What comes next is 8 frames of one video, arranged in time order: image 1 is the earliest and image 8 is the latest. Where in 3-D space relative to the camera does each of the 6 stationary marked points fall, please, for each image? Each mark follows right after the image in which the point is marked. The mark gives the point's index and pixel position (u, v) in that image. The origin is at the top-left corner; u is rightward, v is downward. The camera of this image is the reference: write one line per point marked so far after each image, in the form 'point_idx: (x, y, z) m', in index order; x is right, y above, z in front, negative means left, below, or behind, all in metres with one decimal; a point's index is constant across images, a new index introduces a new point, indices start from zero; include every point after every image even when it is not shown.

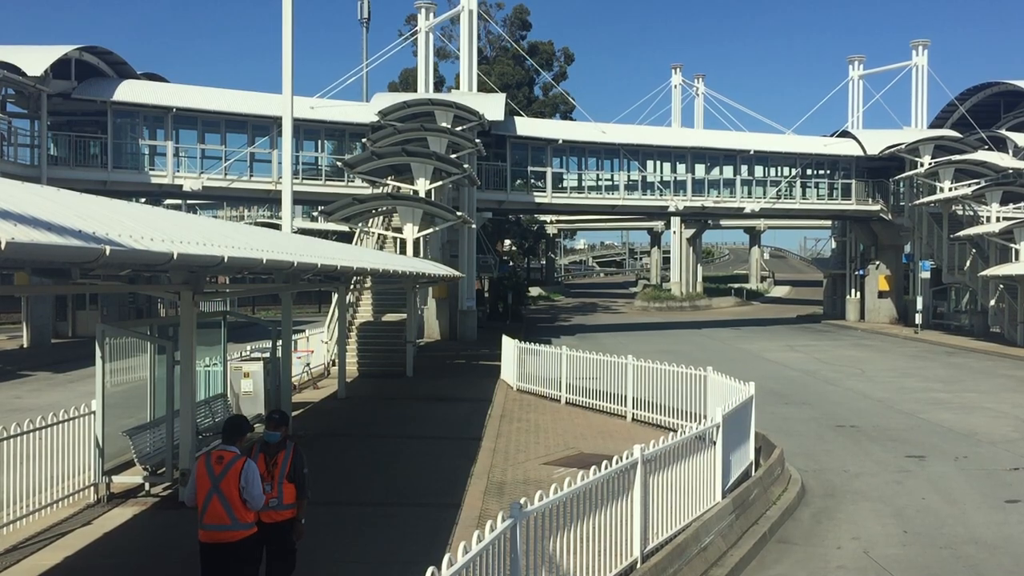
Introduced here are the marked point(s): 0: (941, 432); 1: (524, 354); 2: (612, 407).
0: (+6.2, -2.1, +14.1) m
1: (+0.2, -1.2, +18.1) m
2: (+1.5, -1.8, +15.1) m
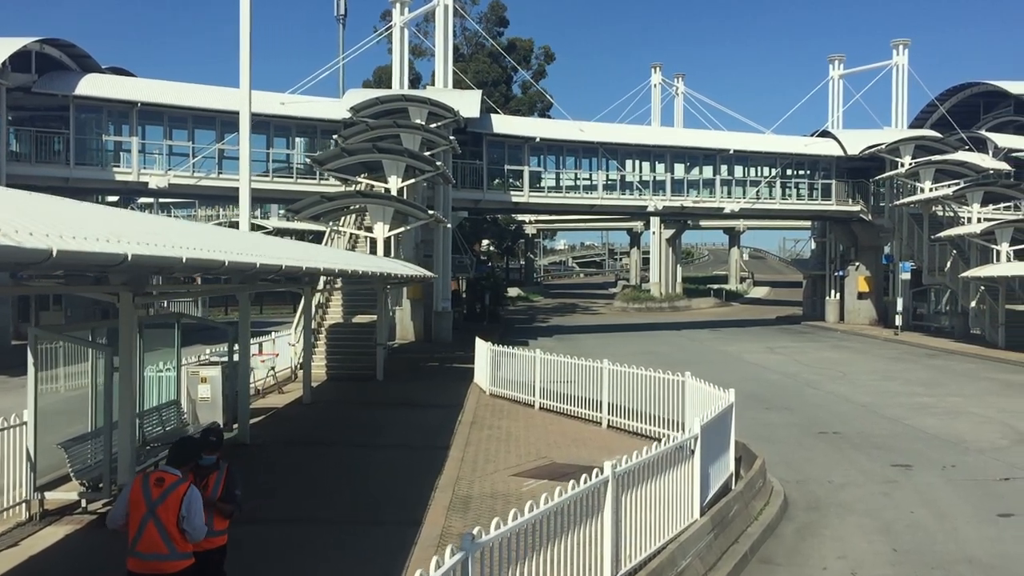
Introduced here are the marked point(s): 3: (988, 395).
0: (+5.7, -2.1, +13.7) m
1: (-0.3, -1.2, +17.5) m
2: (+1.1, -1.8, +14.5) m
3: (+8.8, -2.0, +18.2) m
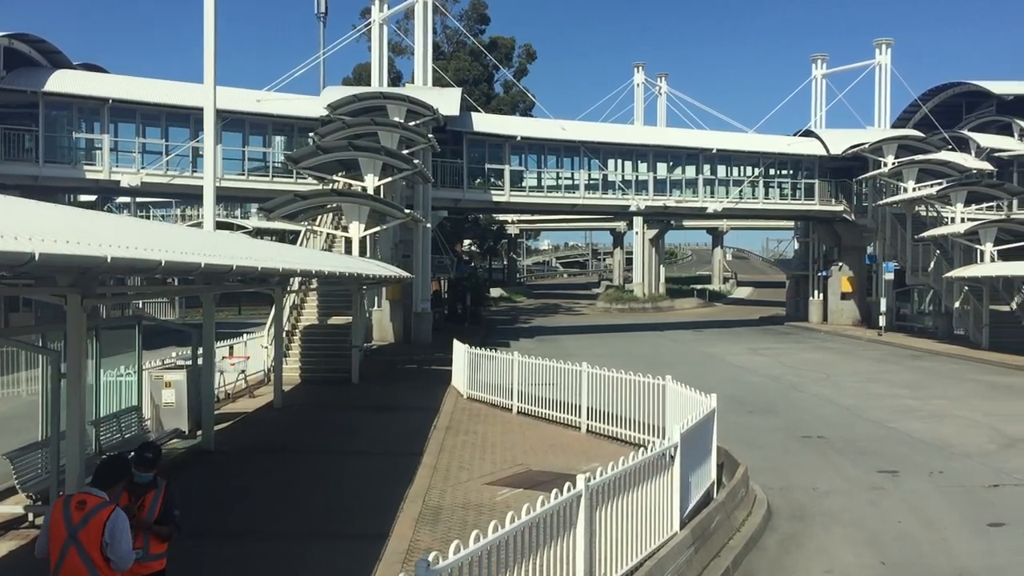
0: (+5.4, -2.1, +13.4) m
1: (-0.7, -1.3, +17.1) m
2: (+0.8, -1.9, +14.1) m
3: (+8.4, -2.0, +17.9) m
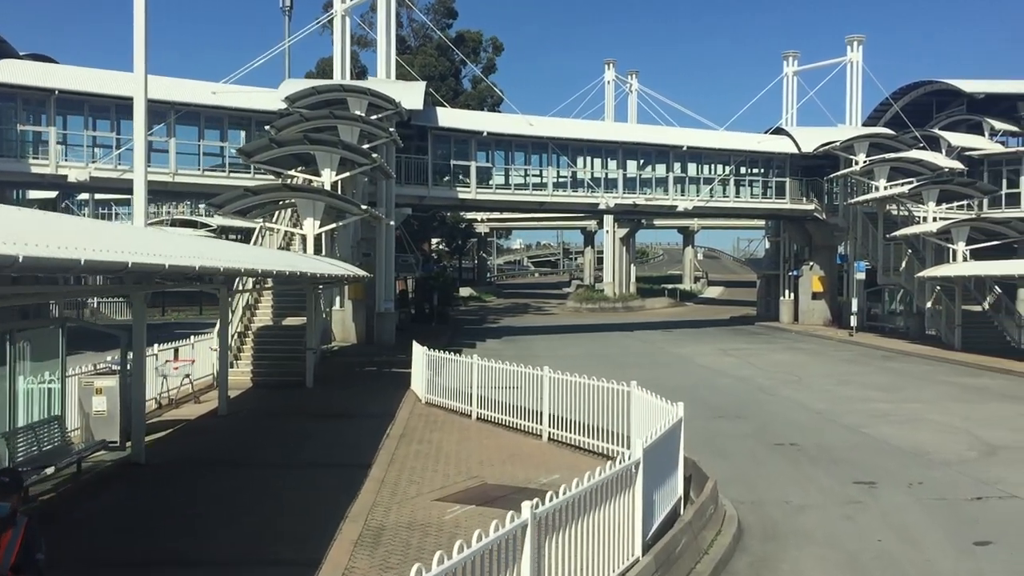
0: (+4.9, -2.1, +12.7) m
1: (-1.3, -1.2, +16.3) m
2: (+0.2, -1.9, +13.4) m
3: (+7.7, -2.0, +17.4) m
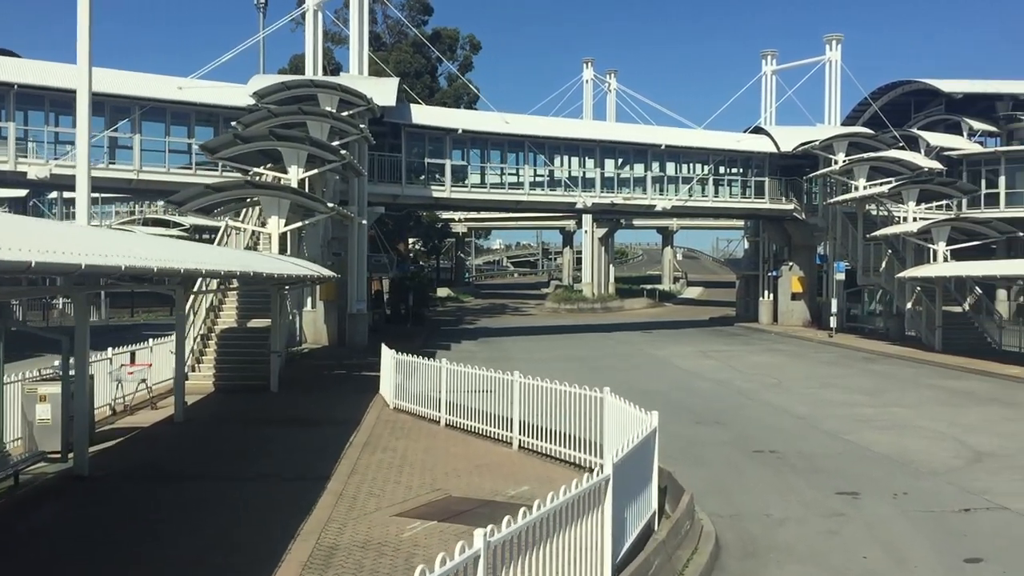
0: (+4.5, -2.1, +12.3) m
1: (-1.8, -1.3, +15.8) m
2: (-0.2, -1.9, +12.8) m
3: (+7.2, -2.0, +17.0) m
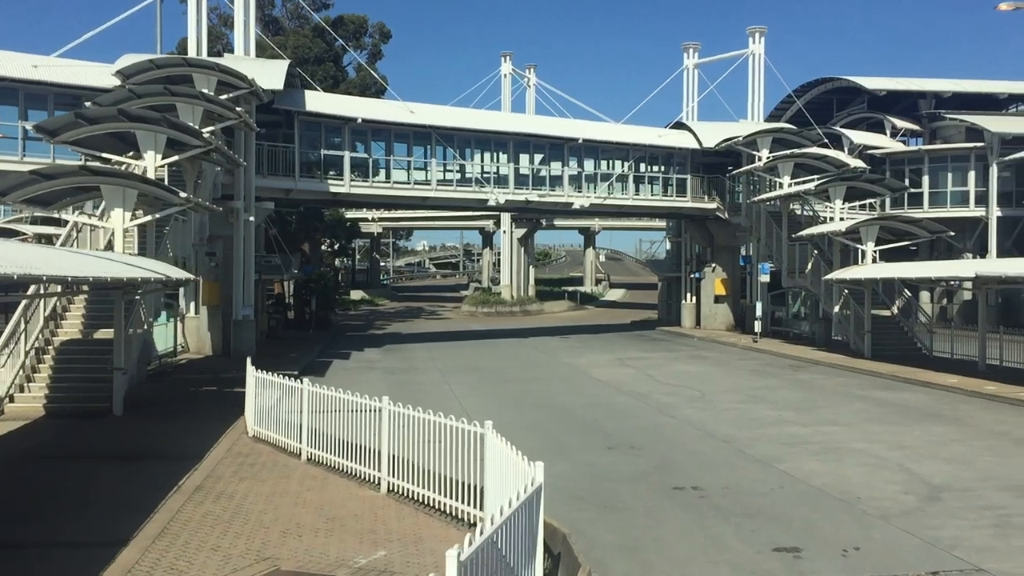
0: (+3.1, -2.2, +10.3) m
1: (-3.4, -1.3, +13.3) m
2: (-1.6, -1.9, +10.5) m
3: (+5.5, -2.1, +15.2) m
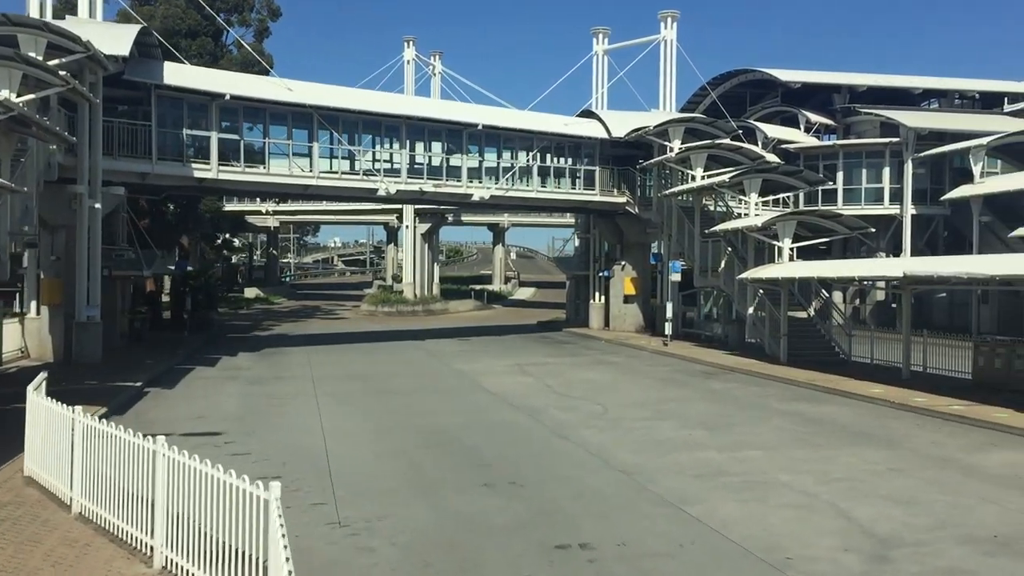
0: (+1.8, -2.2, +8.0) m
1: (-5.0, -1.3, +10.4) m
2: (-2.9, -1.9, +7.8) m
3: (+3.7, -2.1, +13.0) m
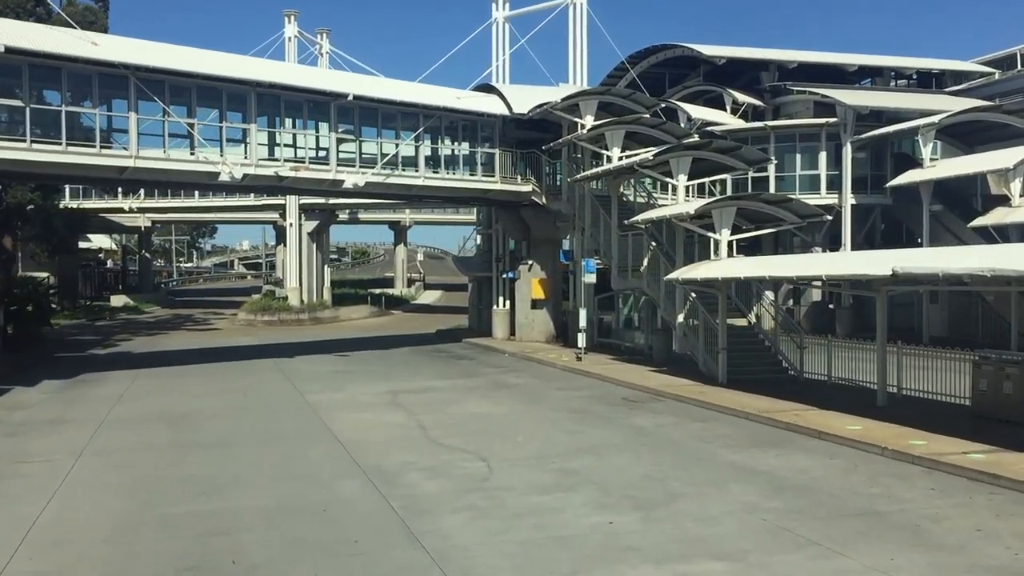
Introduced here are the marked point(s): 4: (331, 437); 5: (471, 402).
0: (+0.7, -2.3, +3.0) m
1: (-6.3, -1.5, +4.8) m
2: (-4.0, -2.1, +2.4) m
3: (+2.2, -2.1, +8.2) m
4: (-2.6, -2.1, +14.2) m
5: (-0.7, -2.1, +17.9) m
